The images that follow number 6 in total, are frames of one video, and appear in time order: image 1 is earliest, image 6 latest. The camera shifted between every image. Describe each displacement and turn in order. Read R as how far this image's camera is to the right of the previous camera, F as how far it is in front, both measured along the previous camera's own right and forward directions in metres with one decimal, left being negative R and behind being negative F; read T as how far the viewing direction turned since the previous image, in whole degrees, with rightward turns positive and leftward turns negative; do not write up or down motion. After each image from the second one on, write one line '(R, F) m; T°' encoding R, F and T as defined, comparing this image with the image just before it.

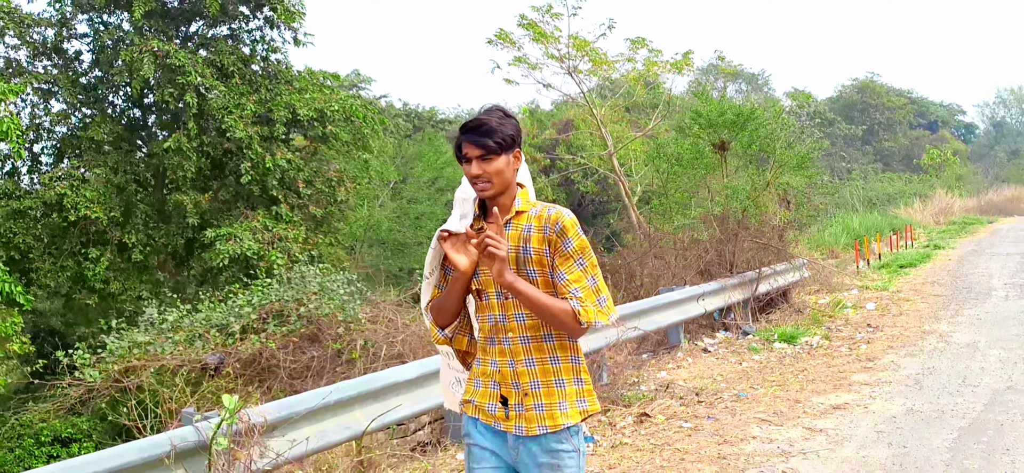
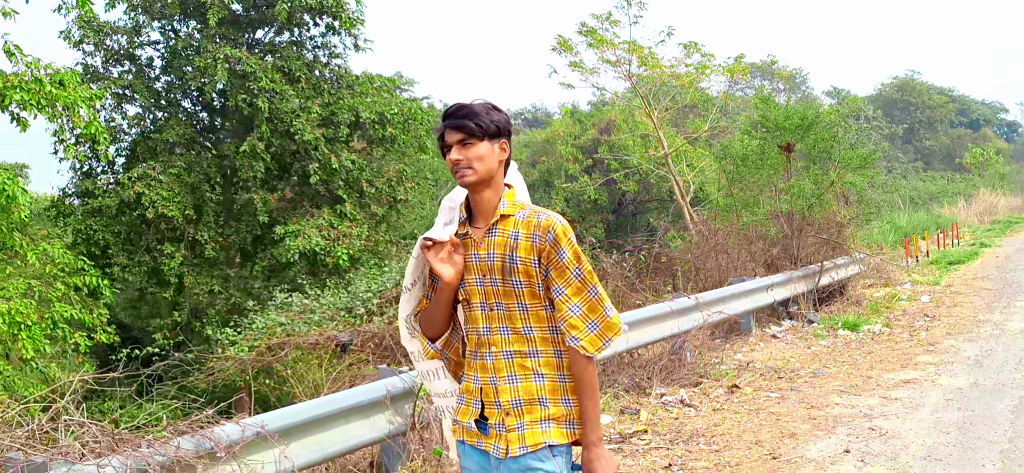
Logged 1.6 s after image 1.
(-0.3, -0.5) m; -2°
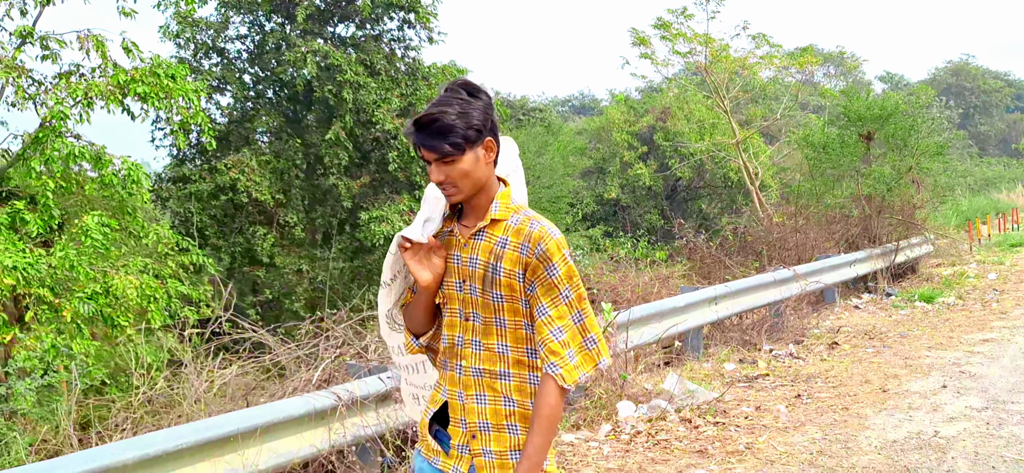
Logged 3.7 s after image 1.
(-0.5, -0.7) m; -3°
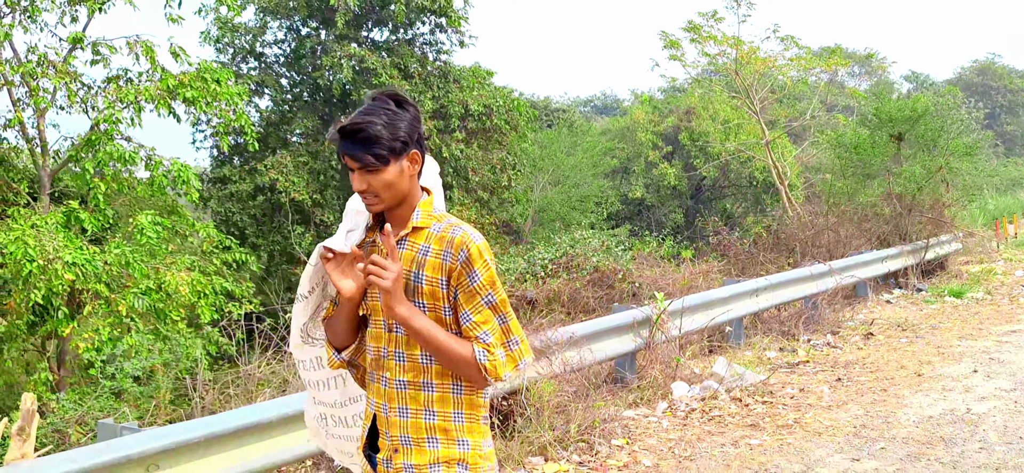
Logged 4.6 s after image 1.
(-0.2, -0.3) m; -1°
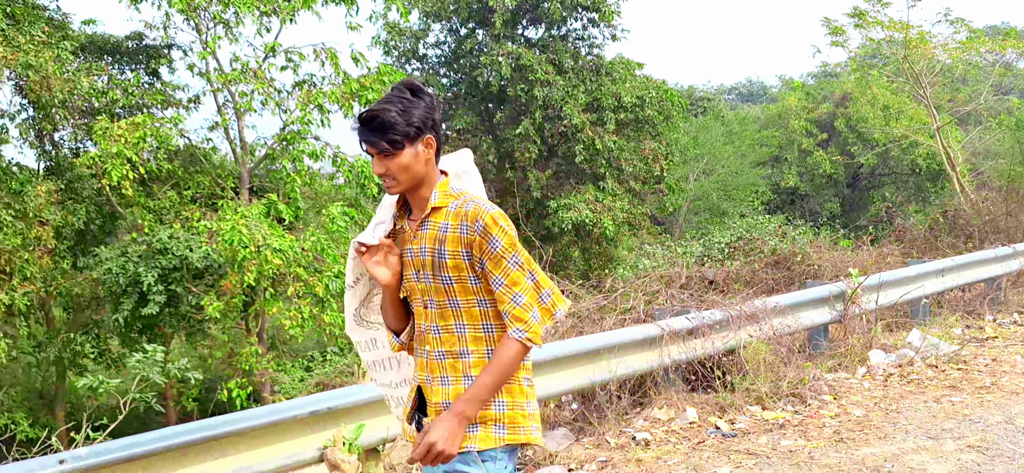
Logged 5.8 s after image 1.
(-0.3, -0.6) m; -9°
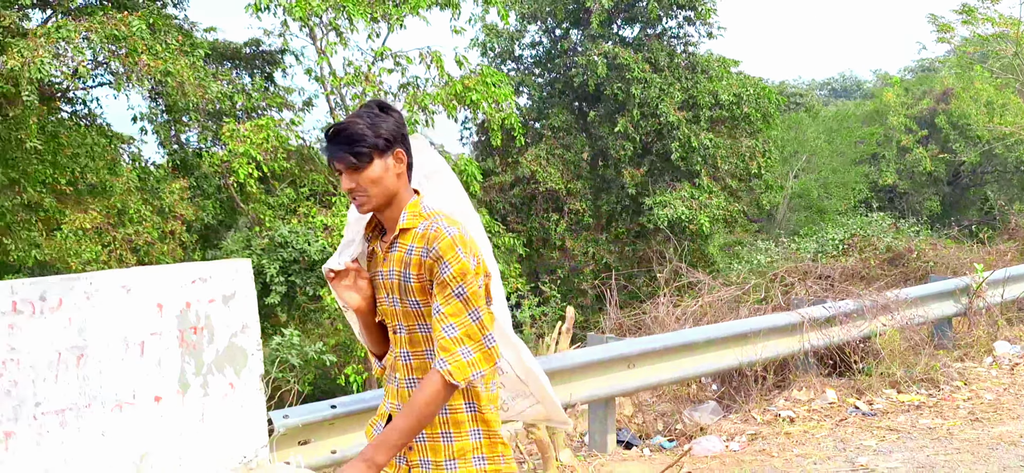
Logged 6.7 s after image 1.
(-0.3, -0.4) m; -5°
